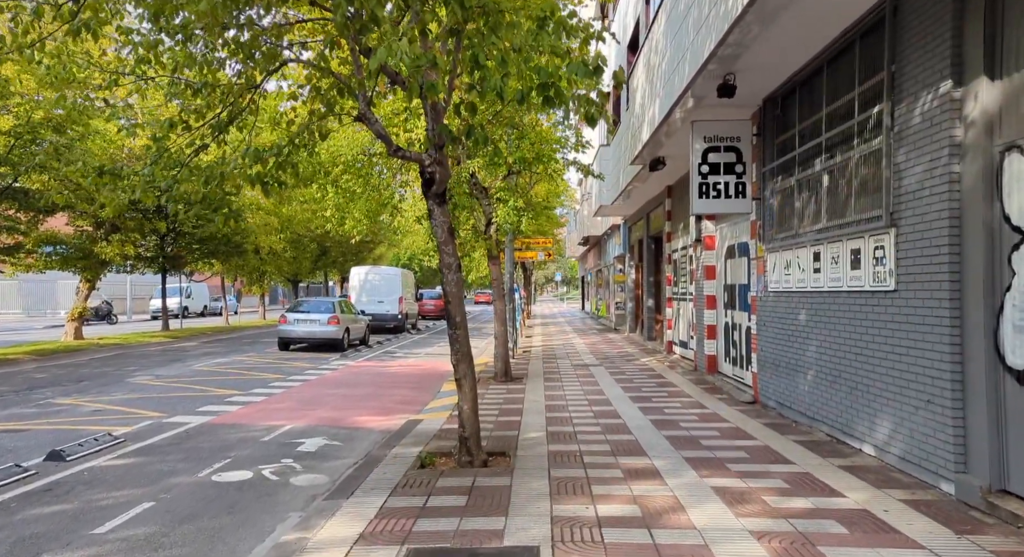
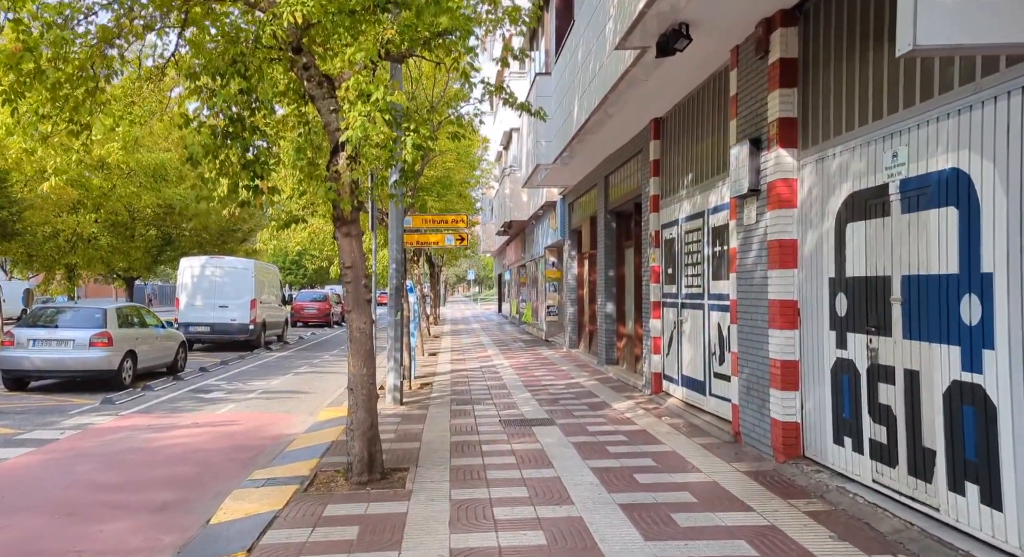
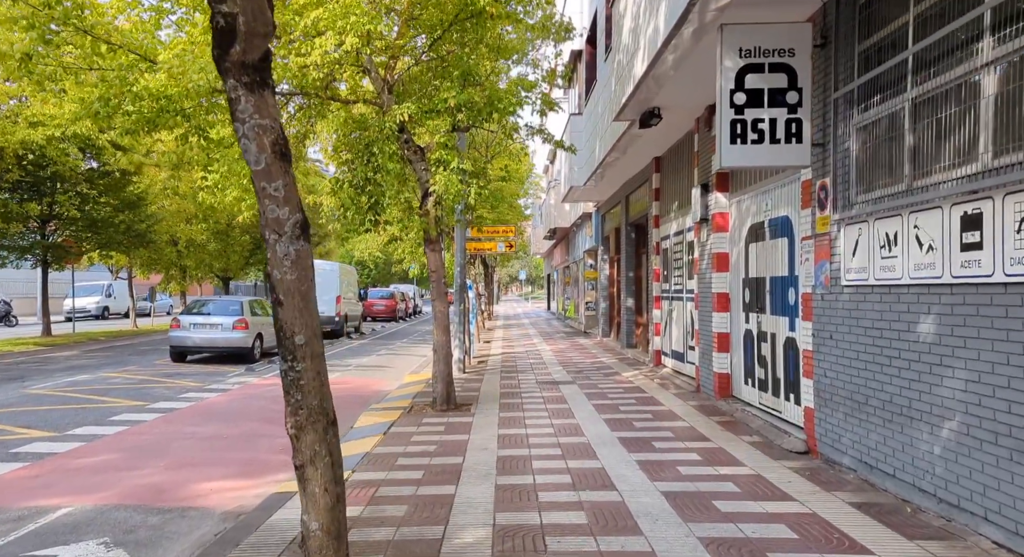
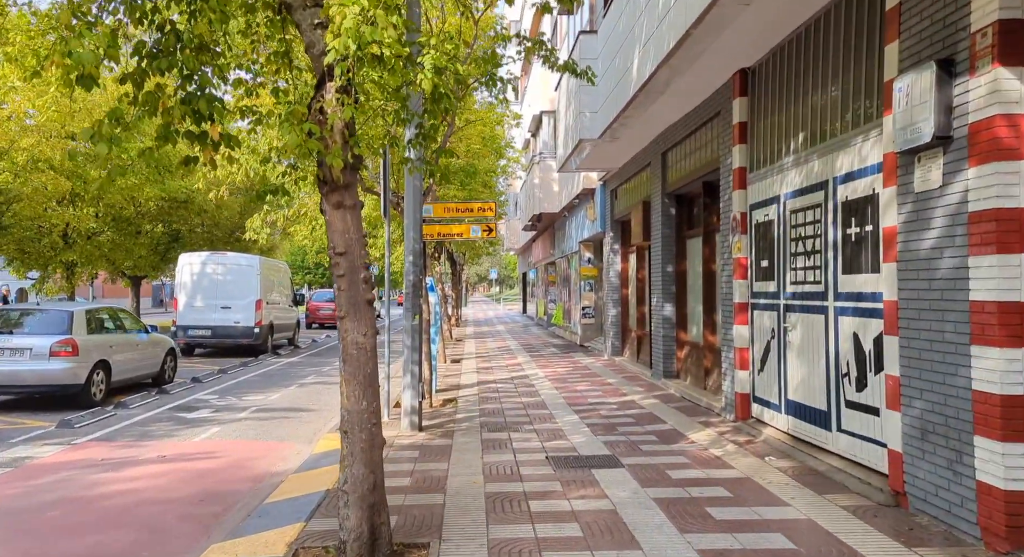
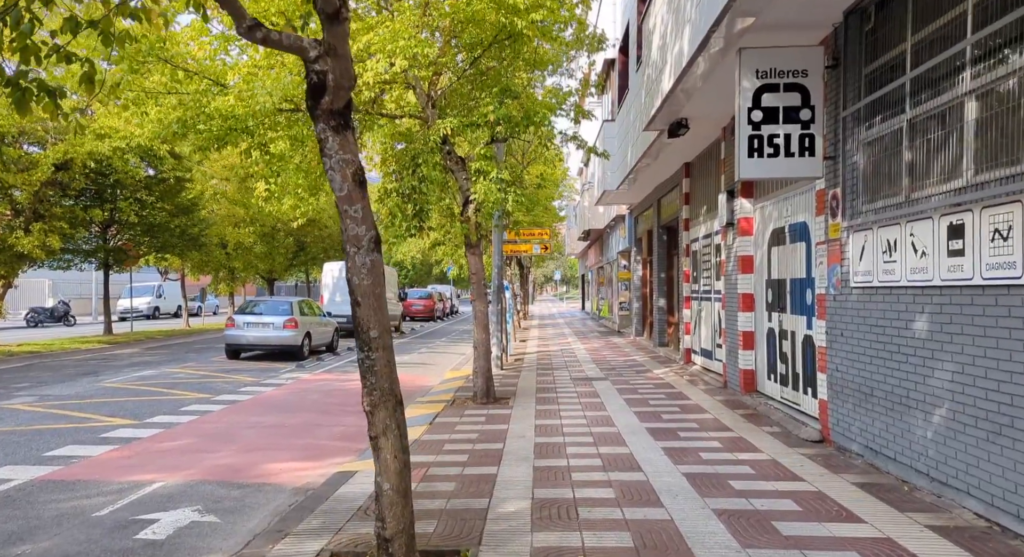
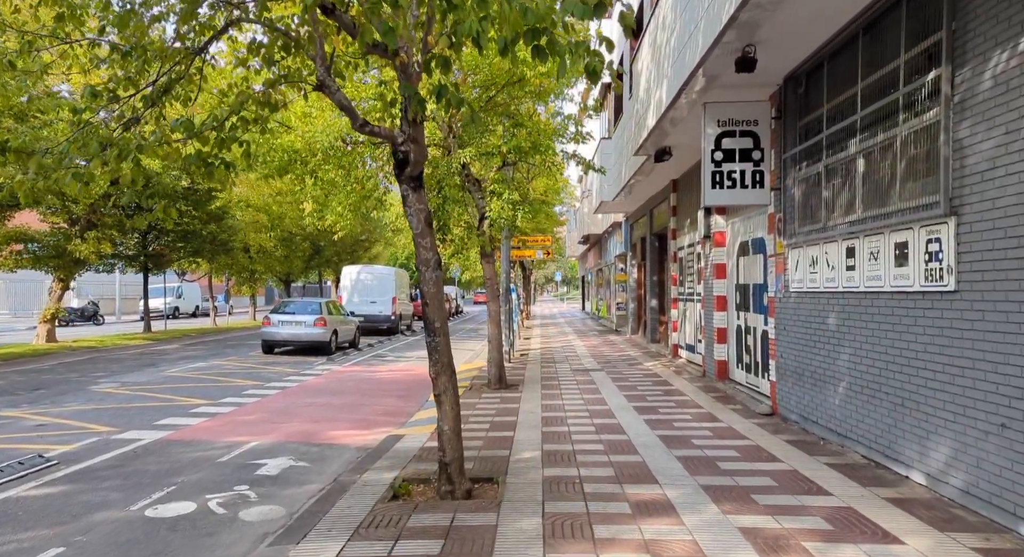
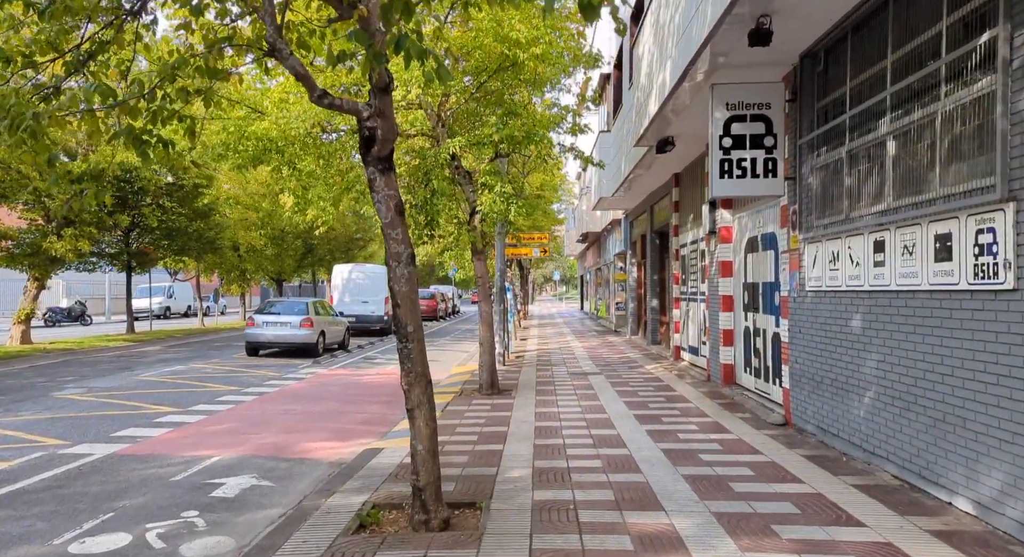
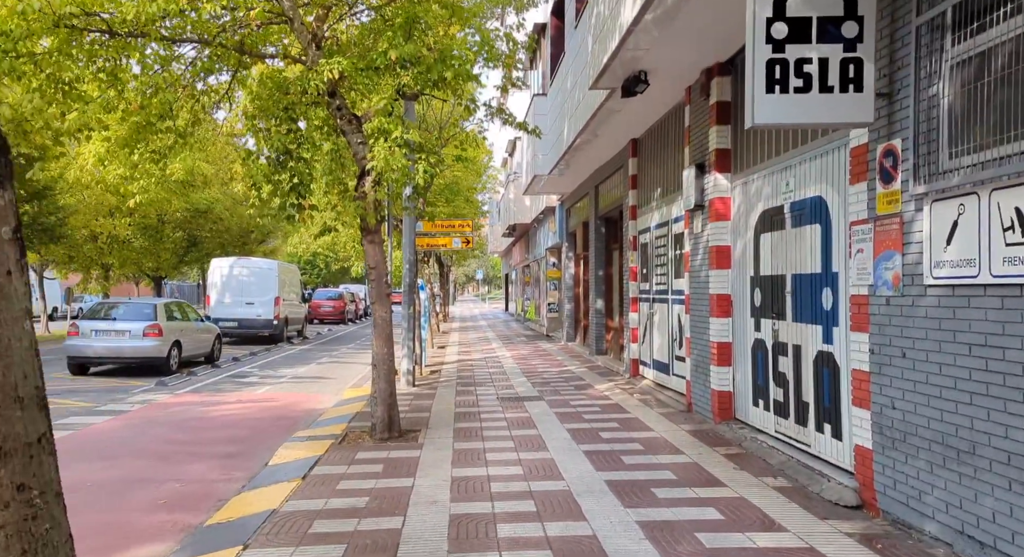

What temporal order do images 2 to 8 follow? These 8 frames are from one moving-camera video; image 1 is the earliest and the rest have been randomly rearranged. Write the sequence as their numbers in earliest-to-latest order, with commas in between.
6, 7, 5, 3, 8, 2, 4
